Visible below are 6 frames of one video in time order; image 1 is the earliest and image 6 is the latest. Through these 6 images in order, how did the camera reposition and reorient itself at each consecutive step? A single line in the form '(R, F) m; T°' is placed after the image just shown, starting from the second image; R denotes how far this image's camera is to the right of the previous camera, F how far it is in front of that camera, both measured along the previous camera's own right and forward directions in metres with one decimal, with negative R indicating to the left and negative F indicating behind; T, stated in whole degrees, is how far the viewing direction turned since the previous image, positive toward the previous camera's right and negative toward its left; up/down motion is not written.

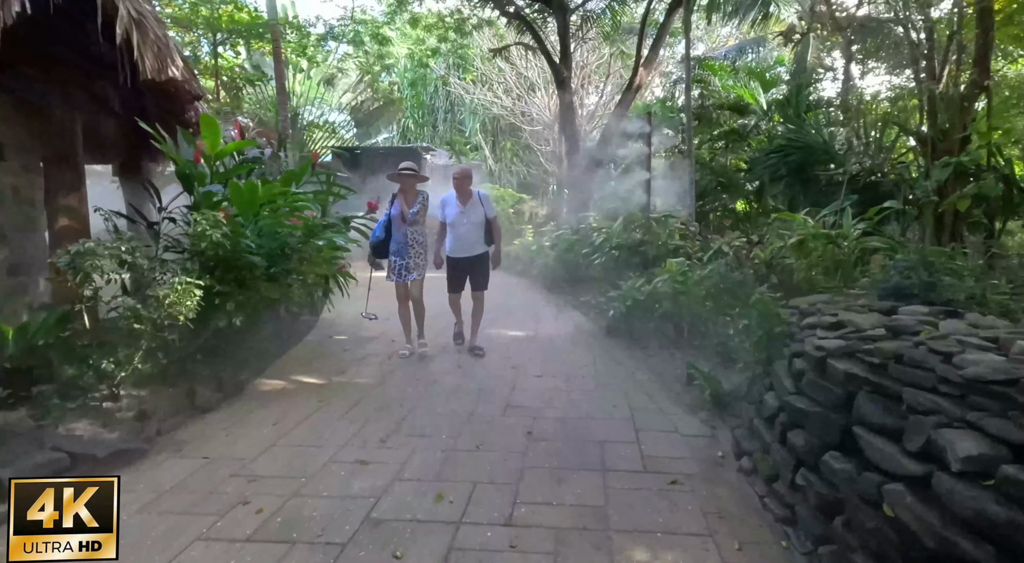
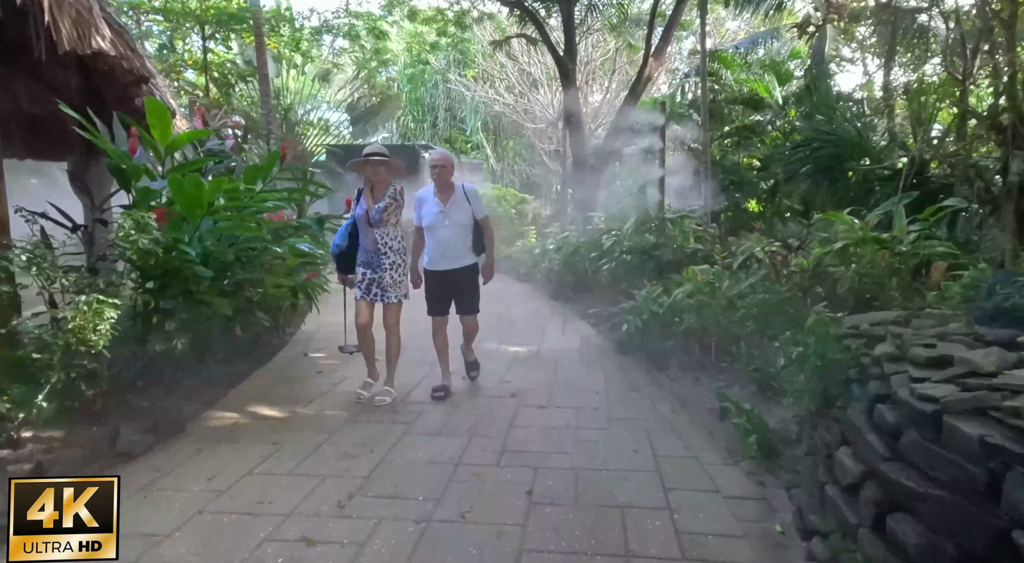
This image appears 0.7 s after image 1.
(0.0, +0.7) m; 0°
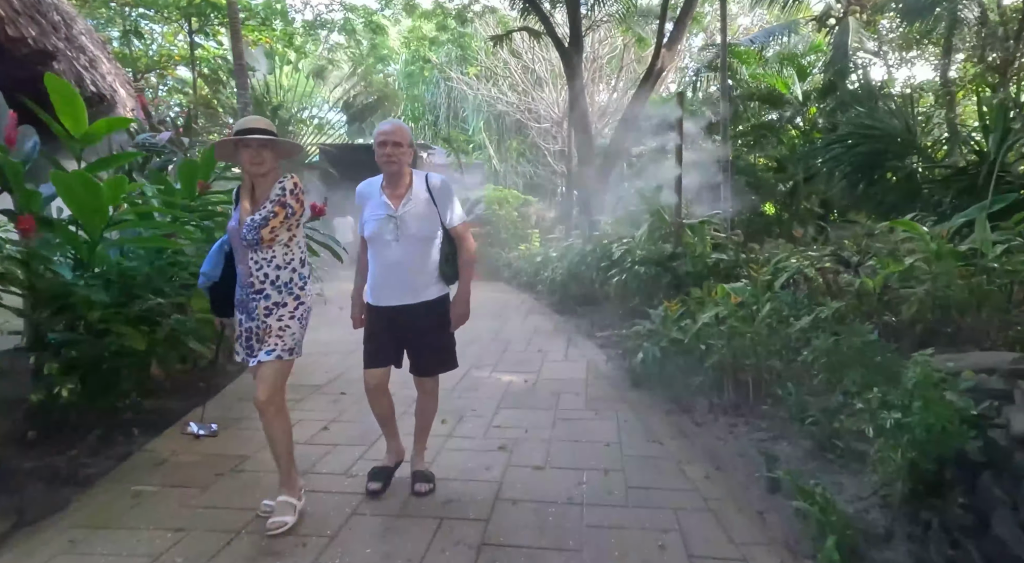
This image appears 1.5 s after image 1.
(+0.1, +0.8) m; 0°
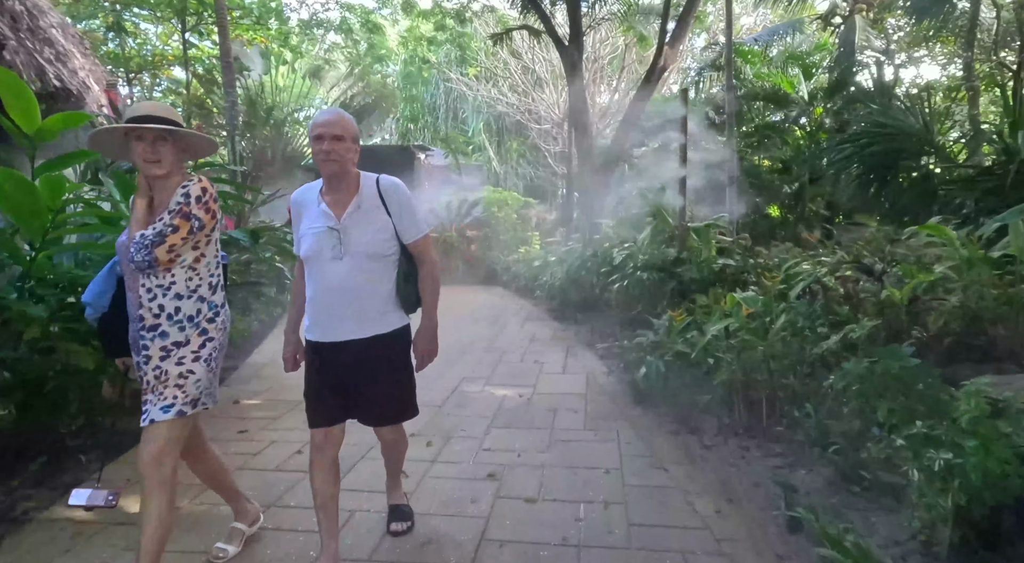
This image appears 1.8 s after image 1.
(0.0, +0.3) m; 0°
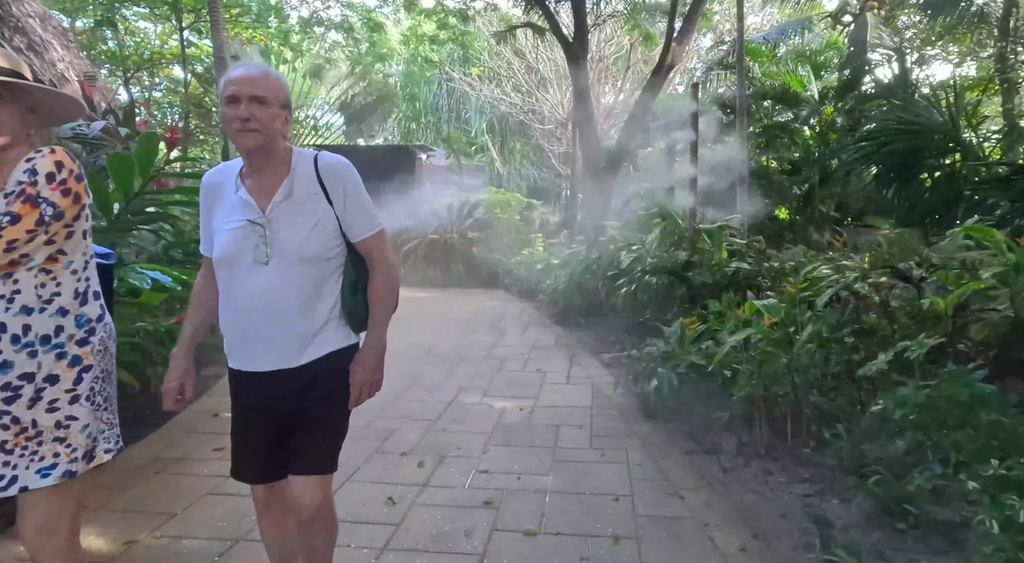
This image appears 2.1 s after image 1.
(0.0, +0.3) m; 0°
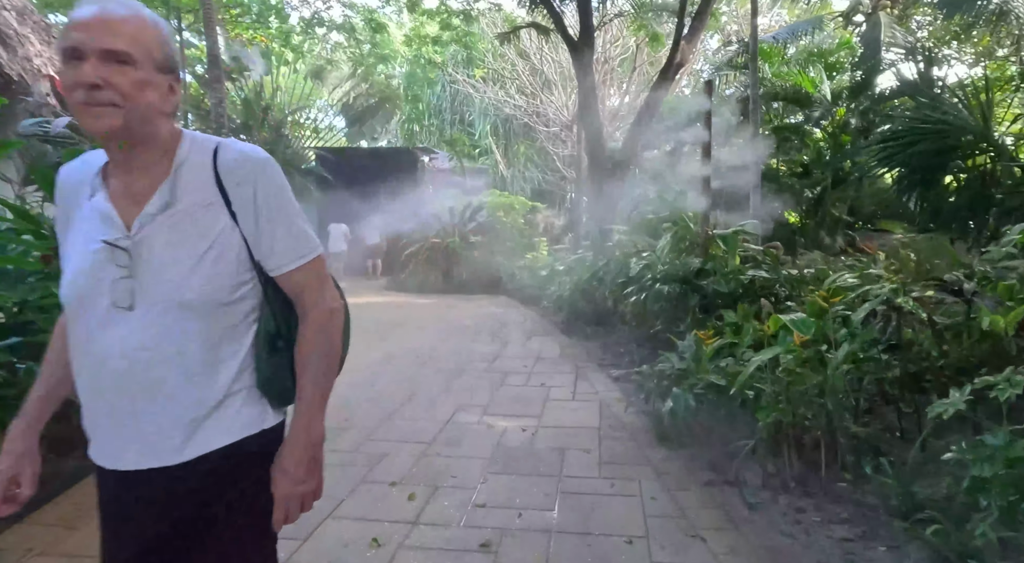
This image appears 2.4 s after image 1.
(0.0, +0.3) m; 0°
